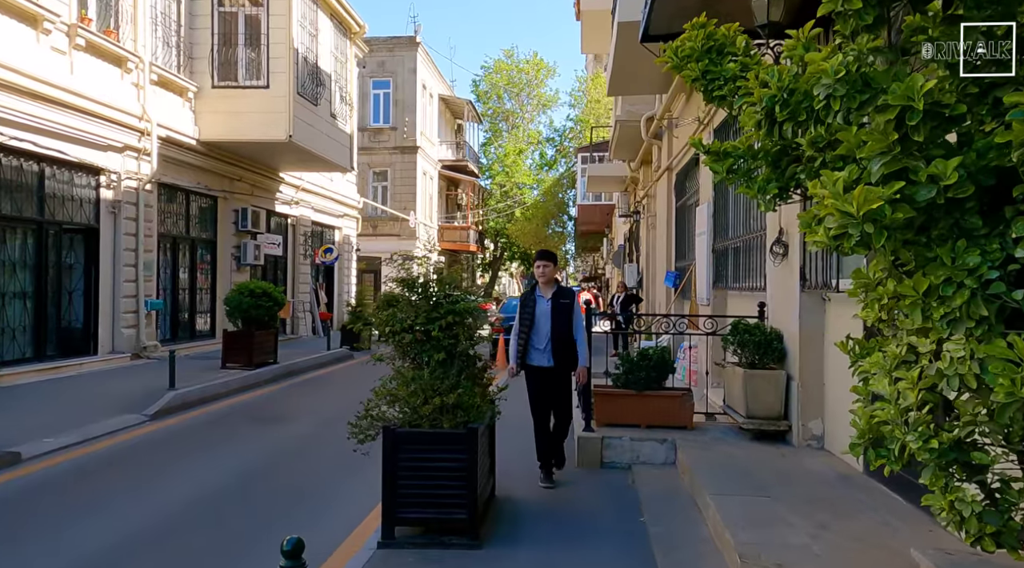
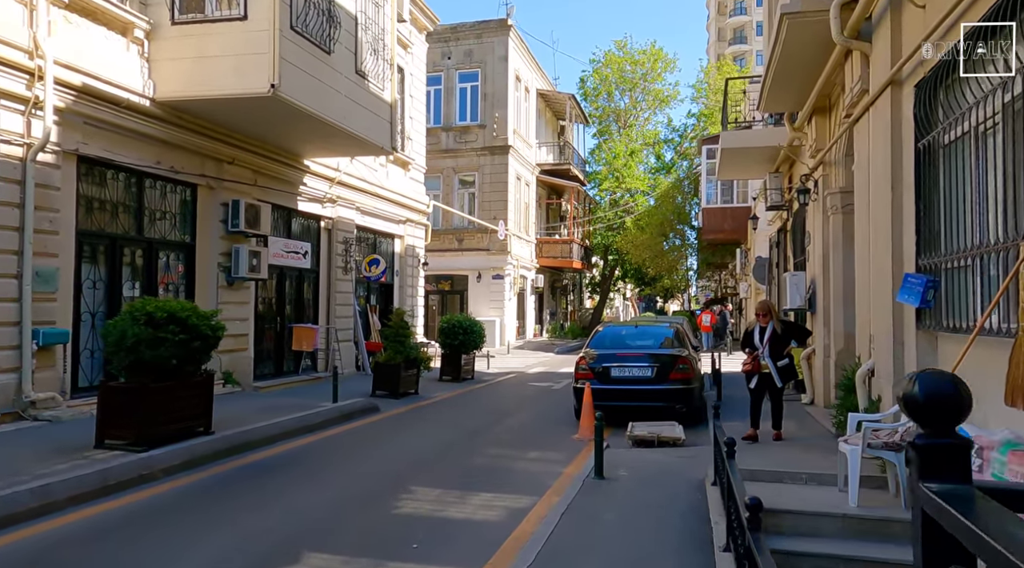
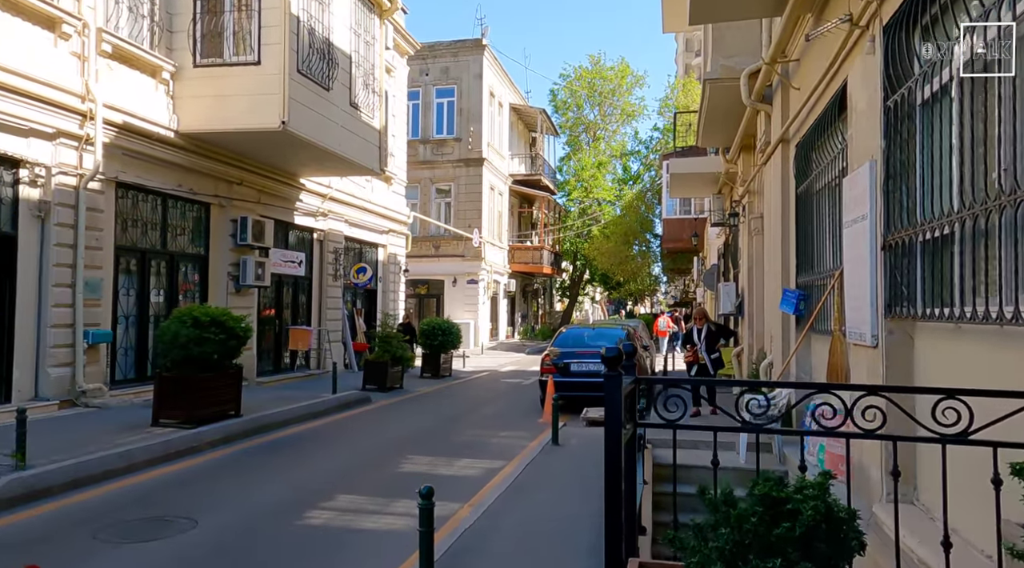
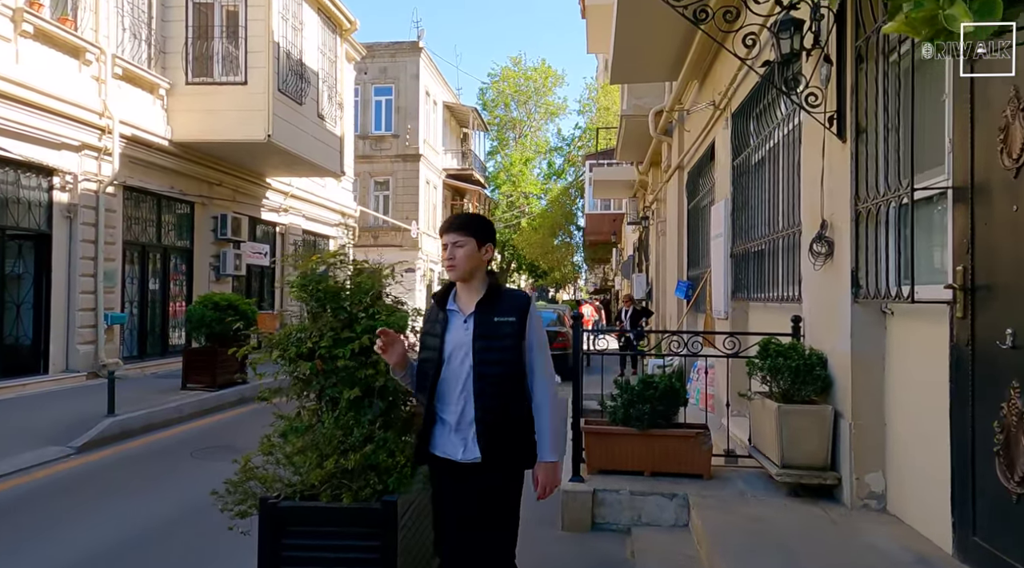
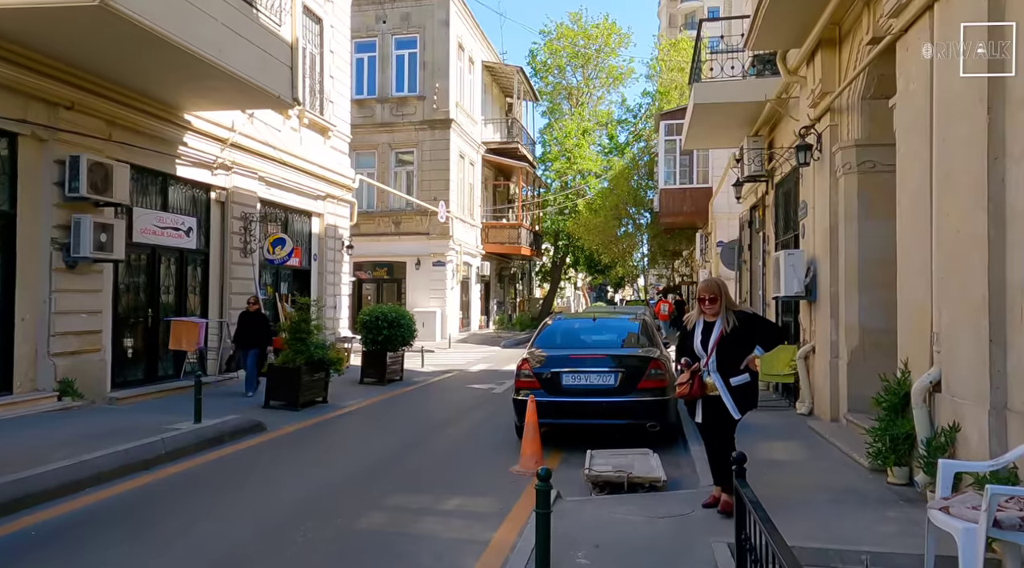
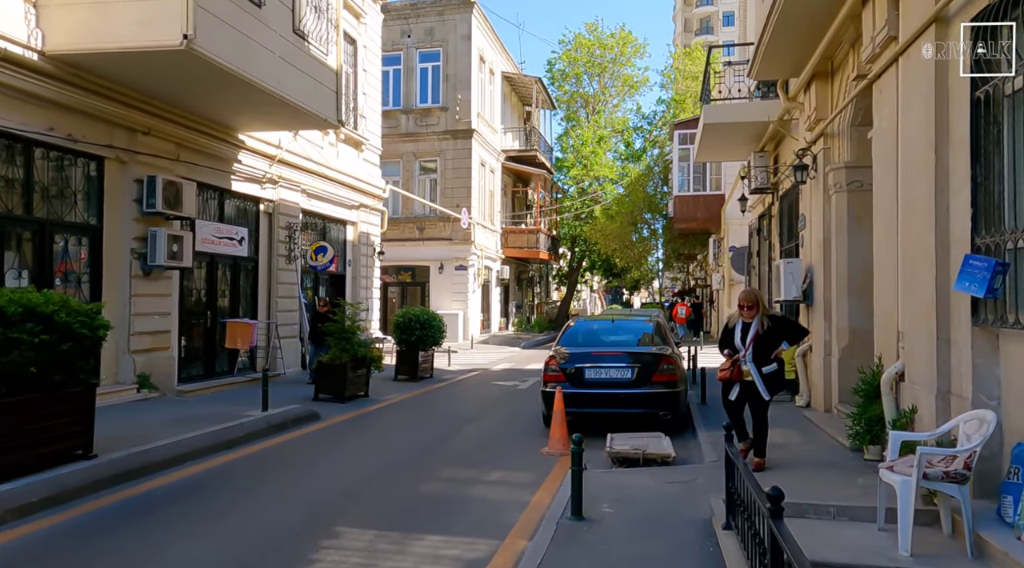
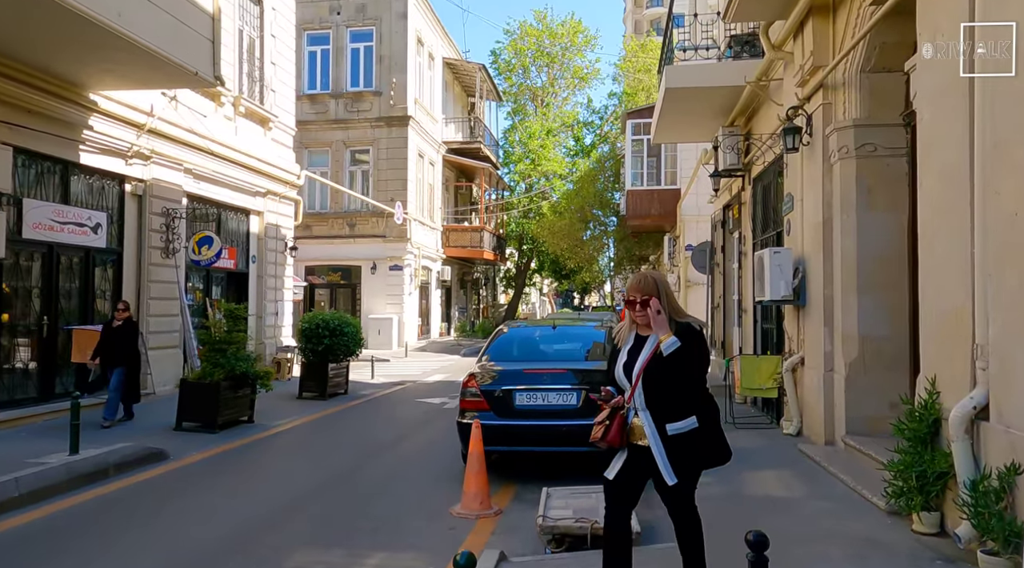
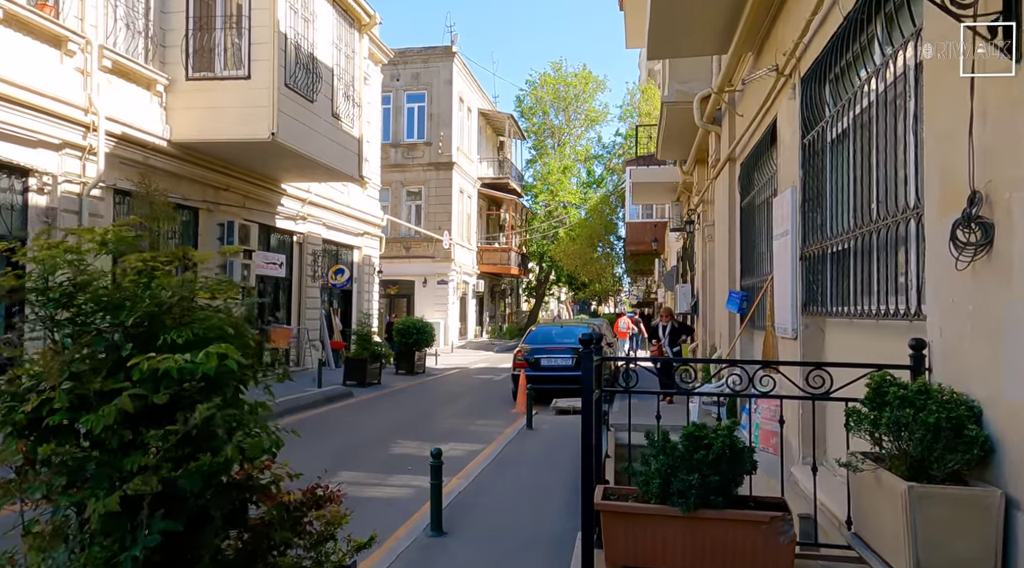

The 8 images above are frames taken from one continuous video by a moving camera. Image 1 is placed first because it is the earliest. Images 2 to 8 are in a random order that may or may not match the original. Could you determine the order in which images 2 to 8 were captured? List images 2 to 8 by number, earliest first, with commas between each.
4, 8, 3, 2, 6, 5, 7
